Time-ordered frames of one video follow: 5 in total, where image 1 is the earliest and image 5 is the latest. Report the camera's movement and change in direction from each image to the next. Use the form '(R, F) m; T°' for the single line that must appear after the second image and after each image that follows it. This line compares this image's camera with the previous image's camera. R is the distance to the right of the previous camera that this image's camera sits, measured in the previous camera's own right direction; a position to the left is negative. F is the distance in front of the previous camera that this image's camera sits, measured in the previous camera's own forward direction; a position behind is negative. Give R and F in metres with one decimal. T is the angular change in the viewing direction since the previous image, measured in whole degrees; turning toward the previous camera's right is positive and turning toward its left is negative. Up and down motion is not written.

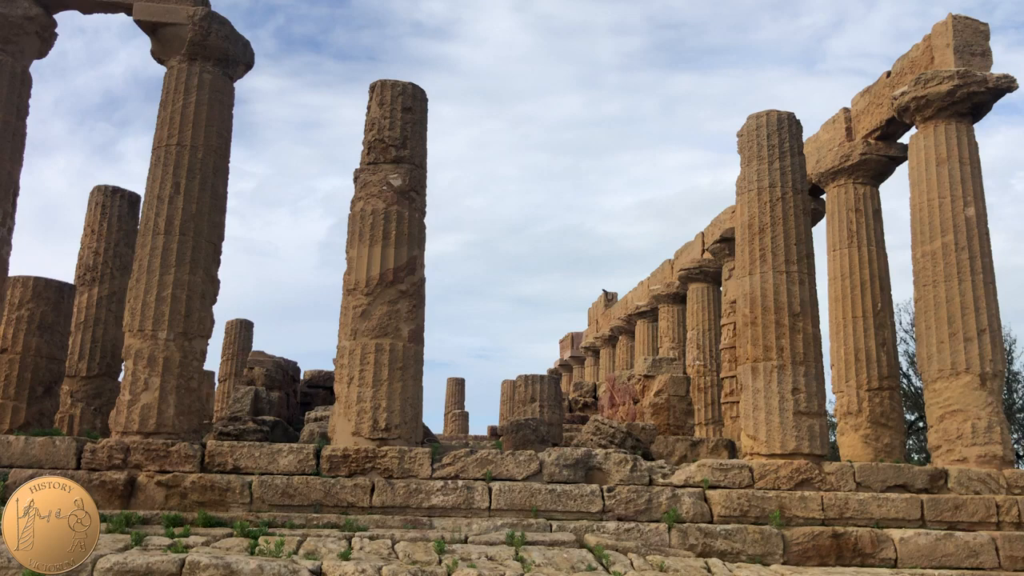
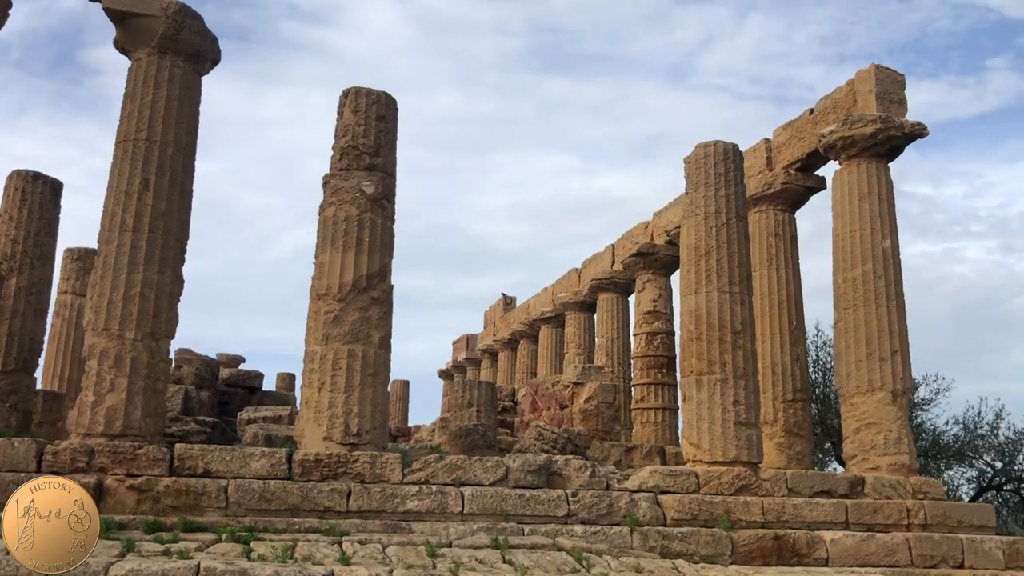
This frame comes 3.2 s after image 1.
(-1.2, -0.3) m; +9°
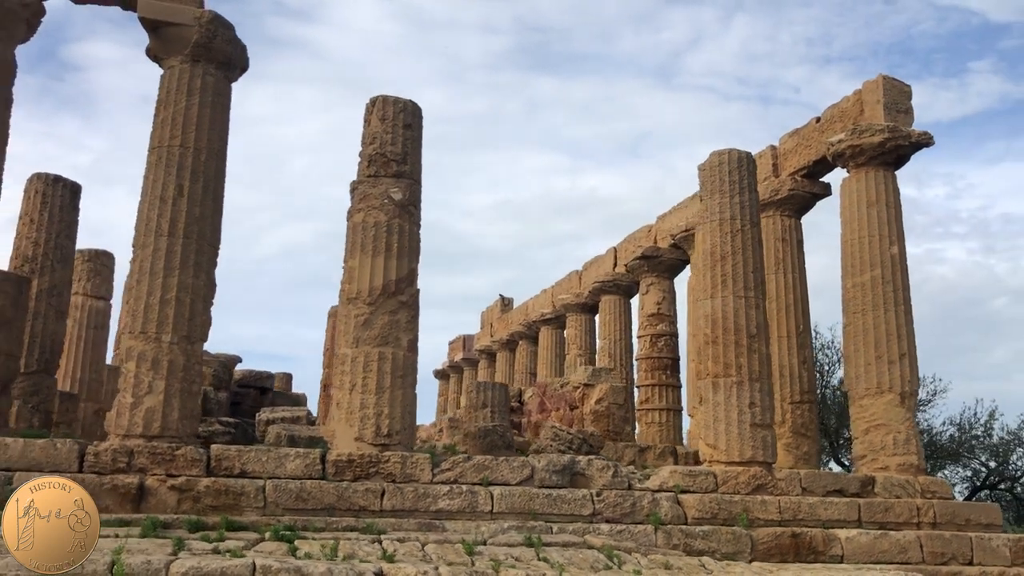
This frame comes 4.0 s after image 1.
(-0.5, -0.3) m; +1°
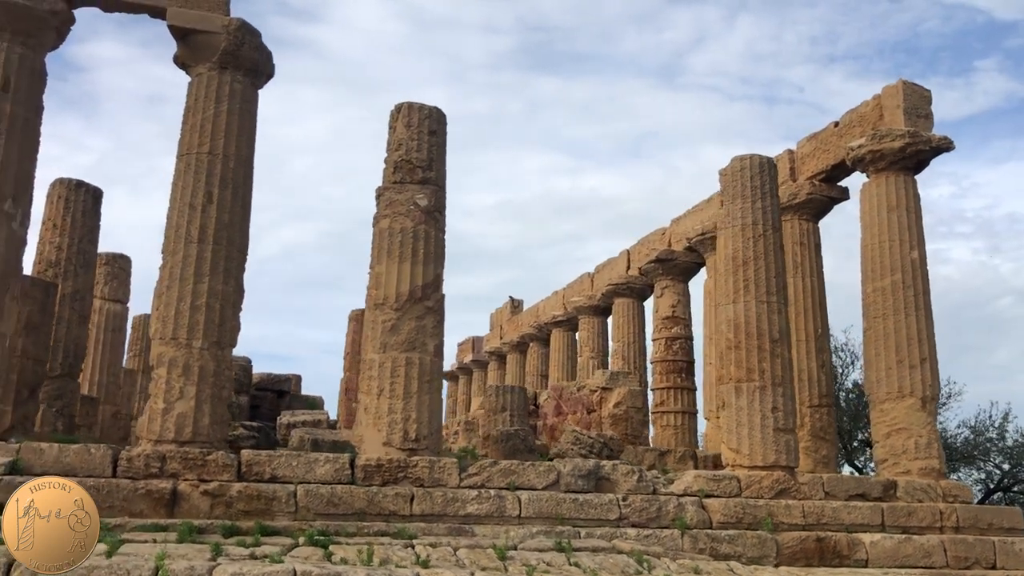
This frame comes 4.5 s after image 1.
(-0.3, -0.1) m; 0°
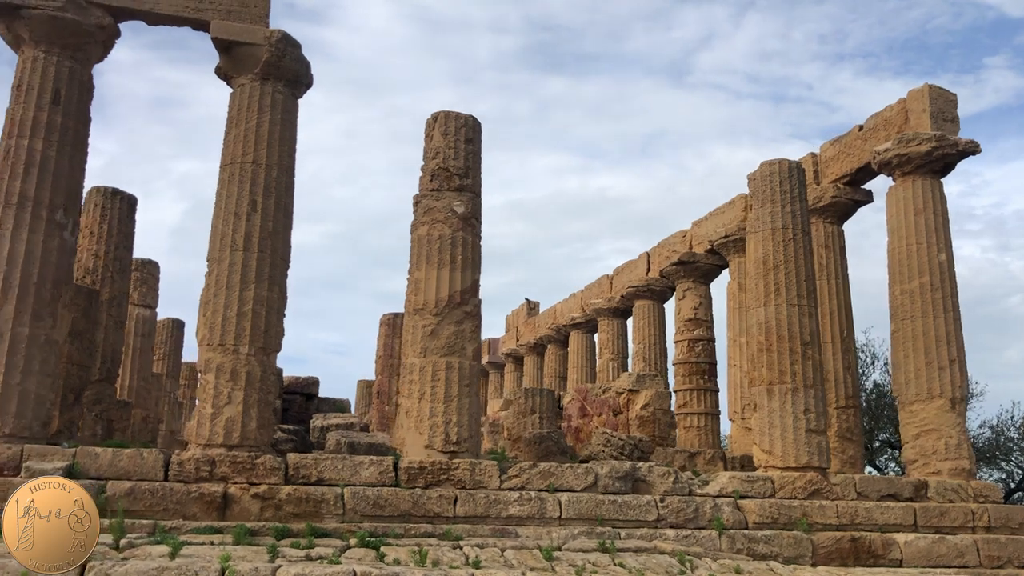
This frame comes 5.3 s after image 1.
(-0.4, -0.2) m; 0°
